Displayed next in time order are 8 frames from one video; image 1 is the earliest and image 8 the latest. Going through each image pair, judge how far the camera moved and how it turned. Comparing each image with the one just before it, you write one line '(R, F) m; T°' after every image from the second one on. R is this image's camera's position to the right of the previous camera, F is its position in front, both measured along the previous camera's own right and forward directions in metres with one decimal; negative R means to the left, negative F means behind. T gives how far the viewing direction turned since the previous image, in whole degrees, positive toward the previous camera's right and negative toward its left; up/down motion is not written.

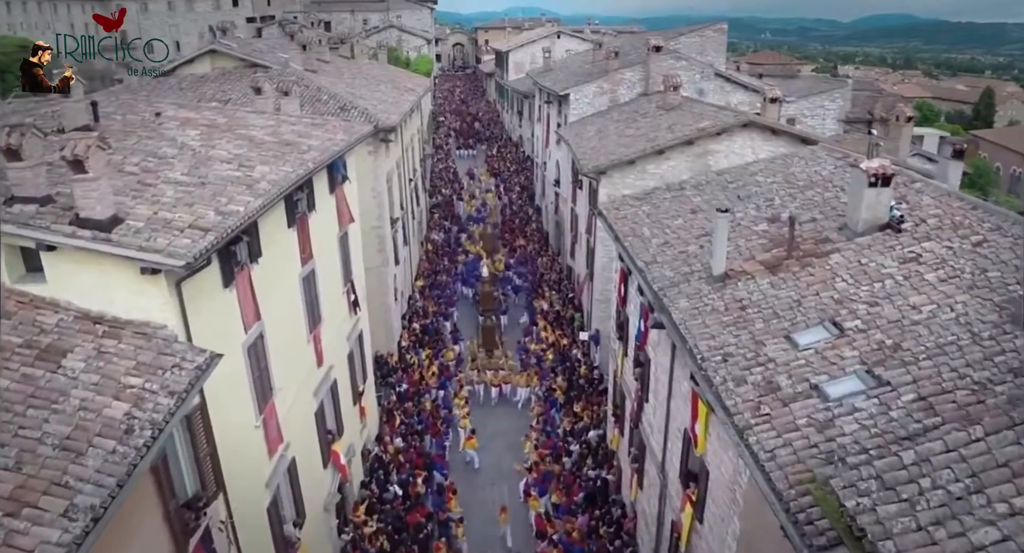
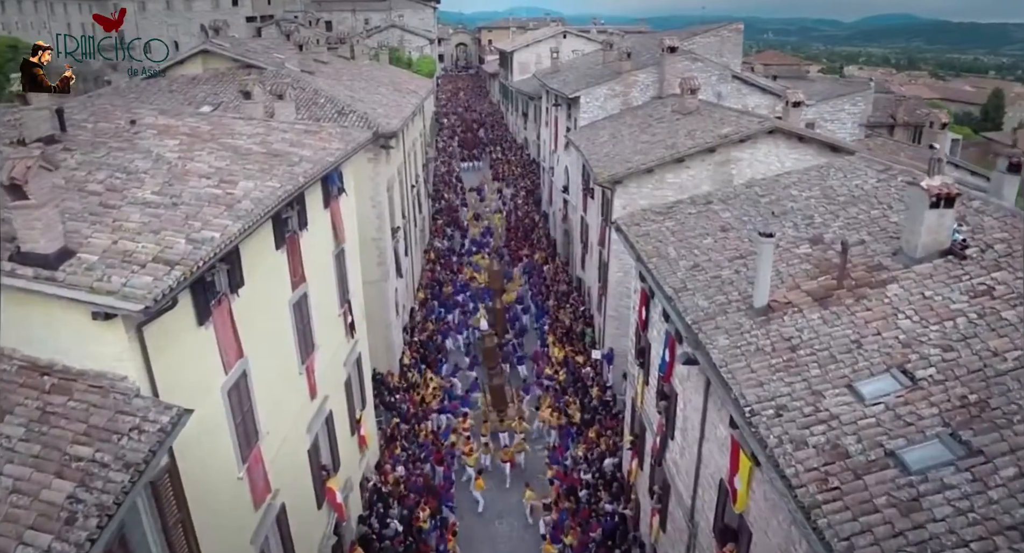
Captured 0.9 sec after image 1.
(-0.2, +1.4) m; 0°
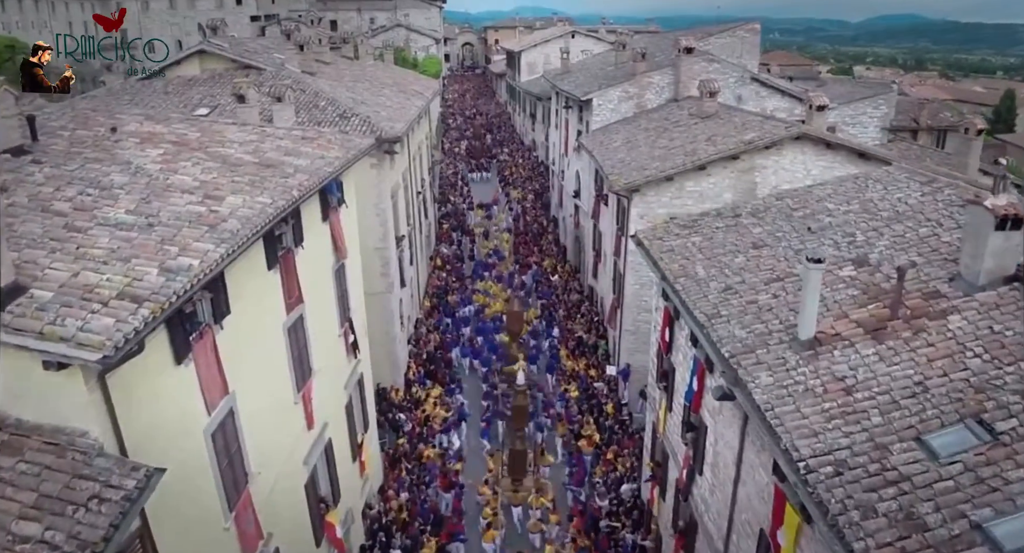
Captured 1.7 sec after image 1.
(-0.2, +1.1) m; 0°
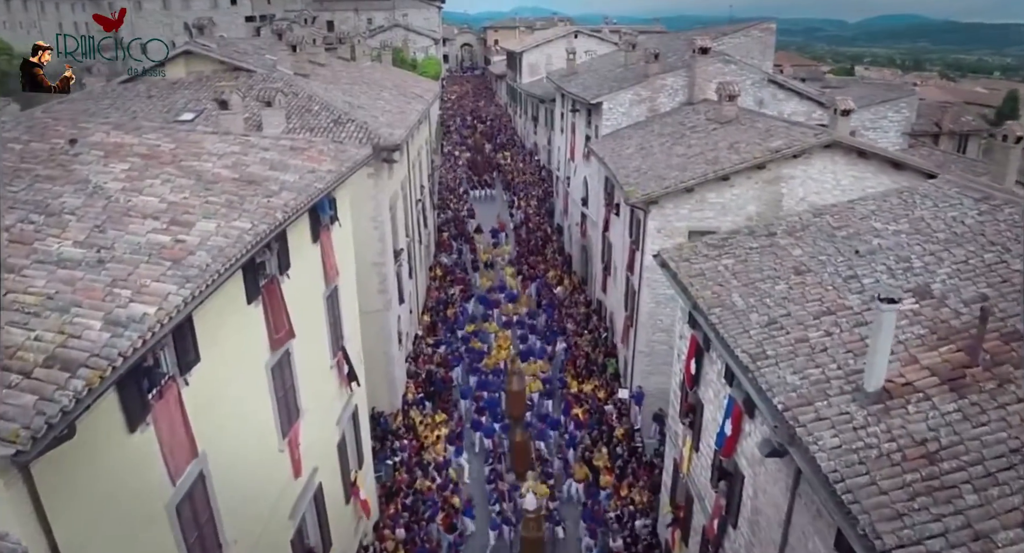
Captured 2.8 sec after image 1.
(-0.2, +1.4) m; 0°
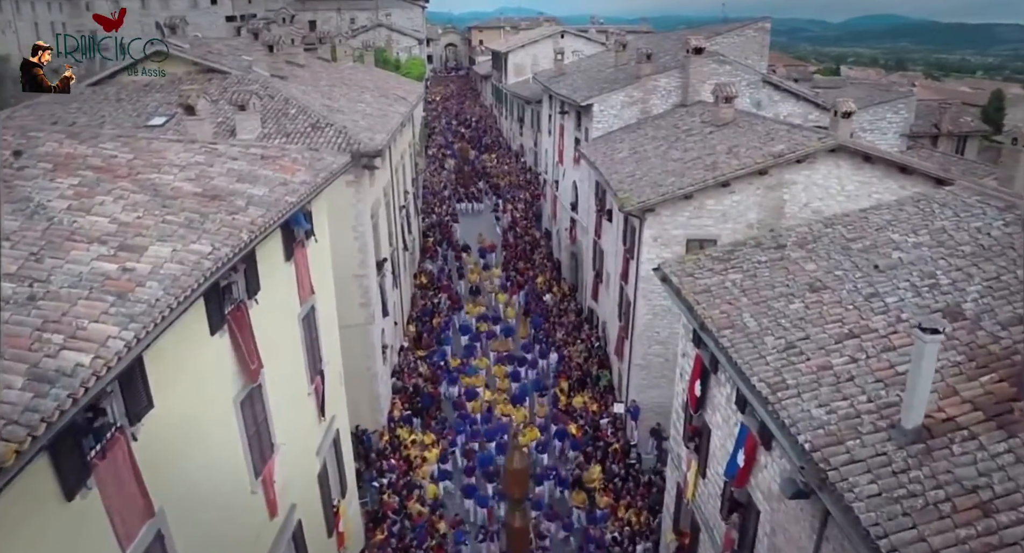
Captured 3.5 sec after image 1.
(-0.1, +0.9) m; +1°
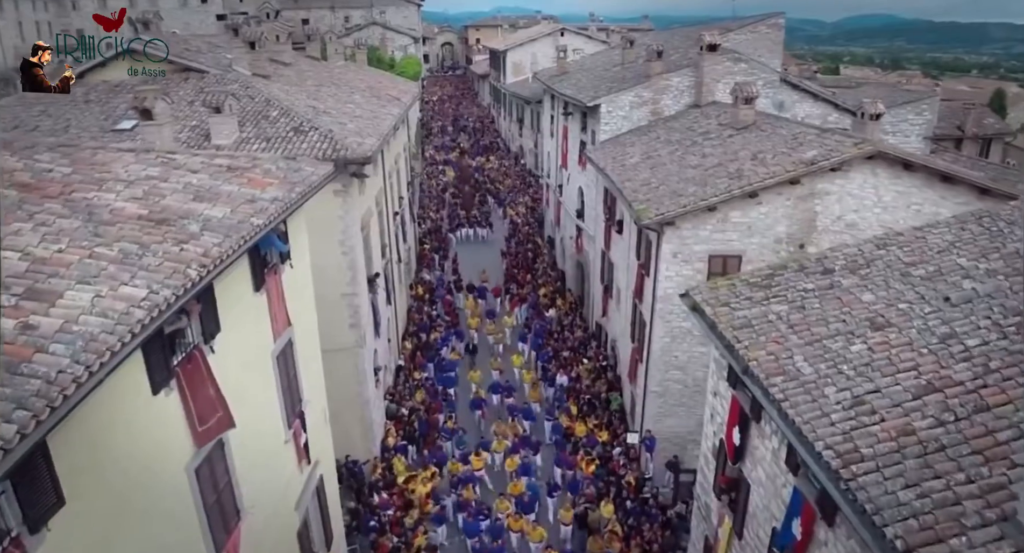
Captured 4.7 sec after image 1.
(-0.2, +1.6) m; 0°
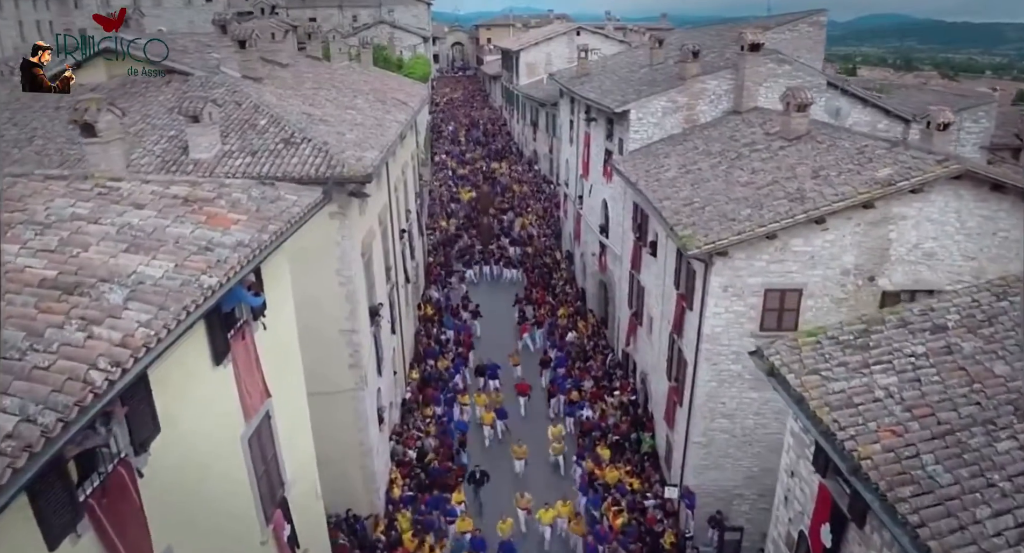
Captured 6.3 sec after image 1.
(-0.3, +2.2) m; -1°
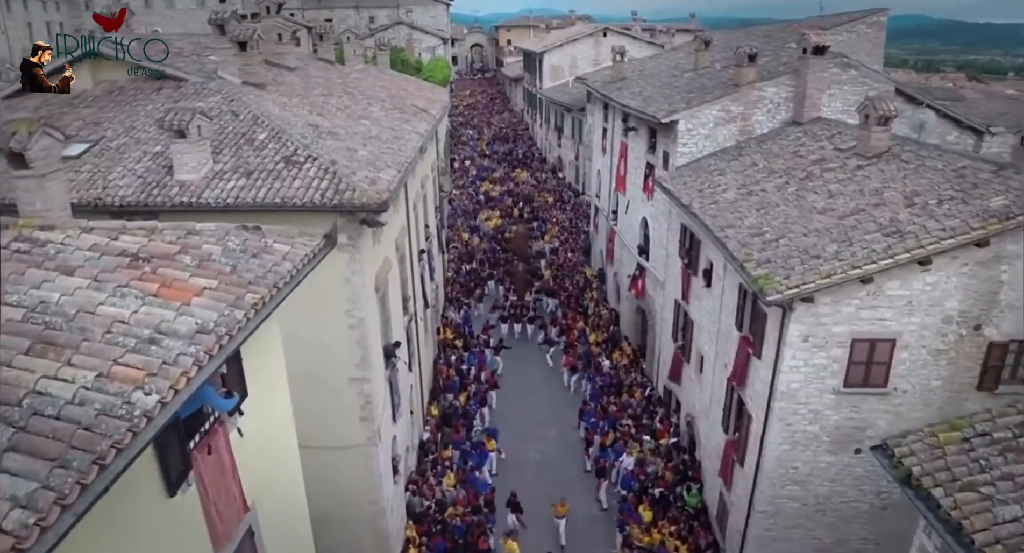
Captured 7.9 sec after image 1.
(-0.4, +2.1) m; -1°
